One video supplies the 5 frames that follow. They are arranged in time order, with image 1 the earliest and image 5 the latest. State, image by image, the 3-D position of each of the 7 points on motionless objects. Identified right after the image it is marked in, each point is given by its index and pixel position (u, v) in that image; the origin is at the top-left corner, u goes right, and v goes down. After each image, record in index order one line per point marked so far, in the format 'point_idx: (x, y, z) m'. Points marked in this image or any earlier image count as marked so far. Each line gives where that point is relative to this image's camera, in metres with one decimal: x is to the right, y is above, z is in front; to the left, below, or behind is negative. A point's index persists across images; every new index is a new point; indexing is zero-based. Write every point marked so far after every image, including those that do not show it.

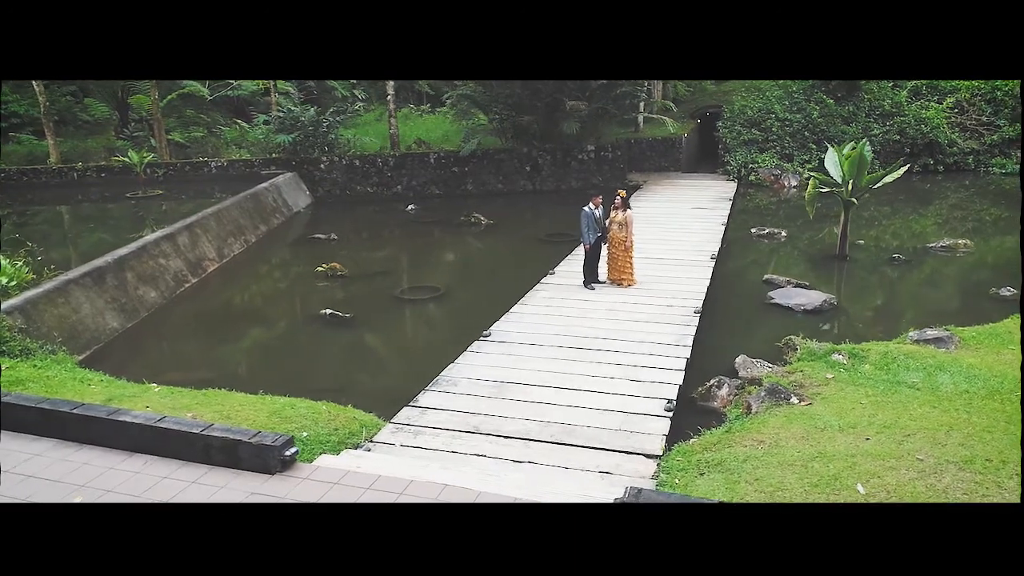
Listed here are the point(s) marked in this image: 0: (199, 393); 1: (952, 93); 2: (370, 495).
0: (-1.8, -0.6, +4.3) m
1: (+8.4, +3.6, +13.8) m
2: (-0.6, -0.9, +3.1) m
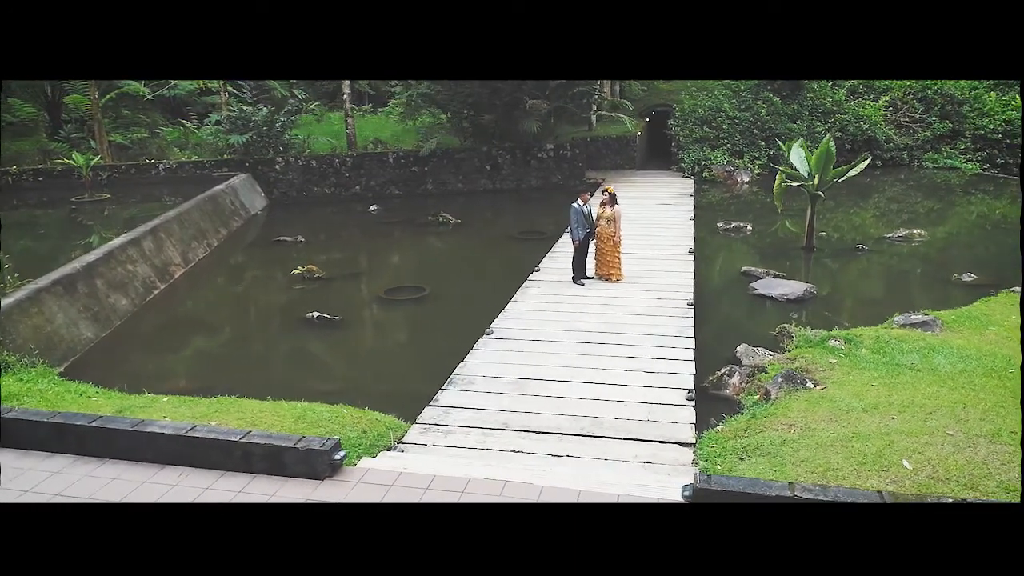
0: (-1.7, -0.6, +4.2) m
1: (+7.5, +3.9, +14.5) m
2: (-0.3, -0.9, +3.1) m
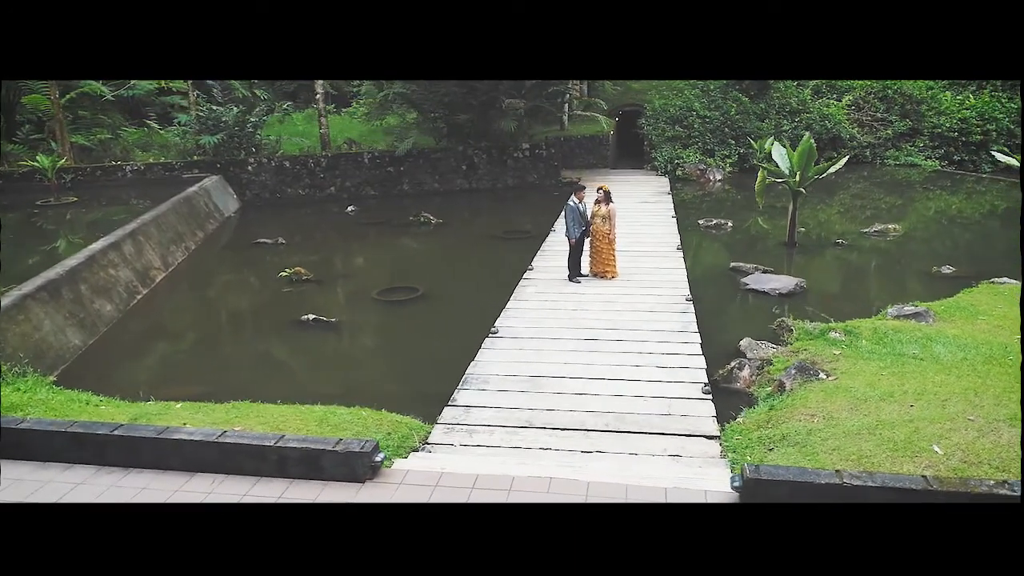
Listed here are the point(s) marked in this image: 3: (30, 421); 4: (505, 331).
0: (-1.6, -0.6, +4.1) m
1: (+6.9, +4.0, +14.9) m
2: (-0.1, -0.9, +3.0) m
3: (-2.3, -0.6, +3.5) m
4: (0.0, -0.3, +5.6) m
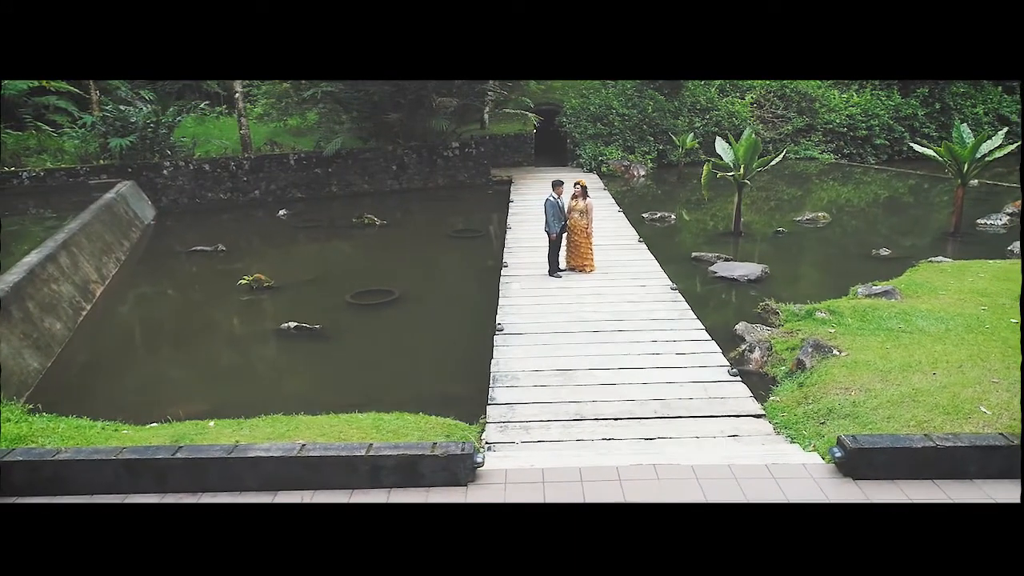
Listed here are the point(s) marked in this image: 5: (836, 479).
0: (-1.3, -0.7, +3.8) m
1: (+5.2, +4.3, +15.9) m
2: (+0.3, -0.8, +3.0) m
3: (-1.9, -0.7, +3.1) m
4: (0.0, -0.3, +5.5) m
5: (+1.4, -0.8, +3.0) m
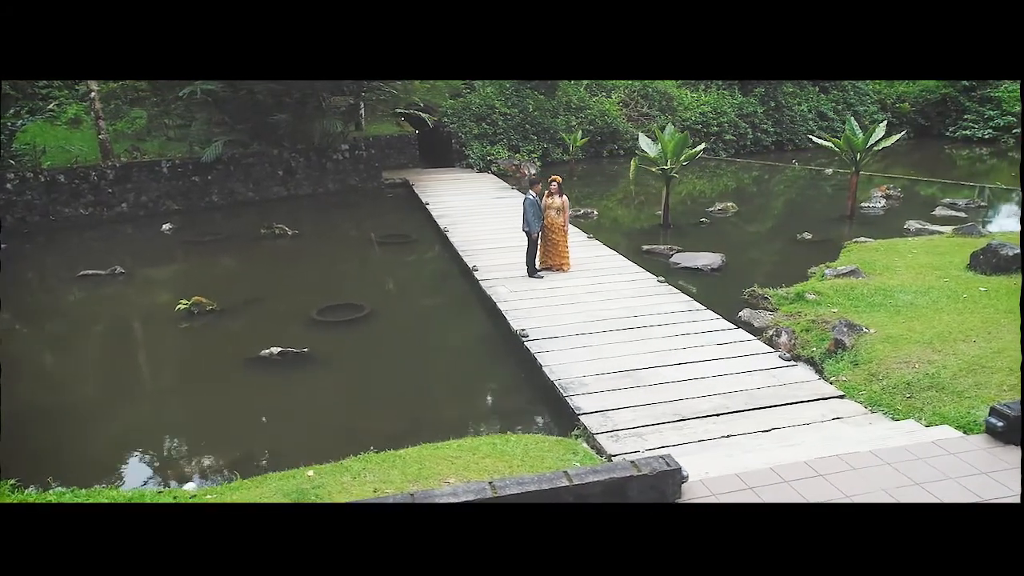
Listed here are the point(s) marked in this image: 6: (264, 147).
0: (-0.6, -0.8, +3.3) m
1: (+2.3, +4.4, +16.5) m
2: (+1.1, -0.8, +2.9) m
3: (-1.0, -0.8, +2.4) m
4: (+0.1, -0.3, +5.3) m
5: (+2.1, -0.7, +3.2) m
6: (-4.0, +2.2, +11.6) m
